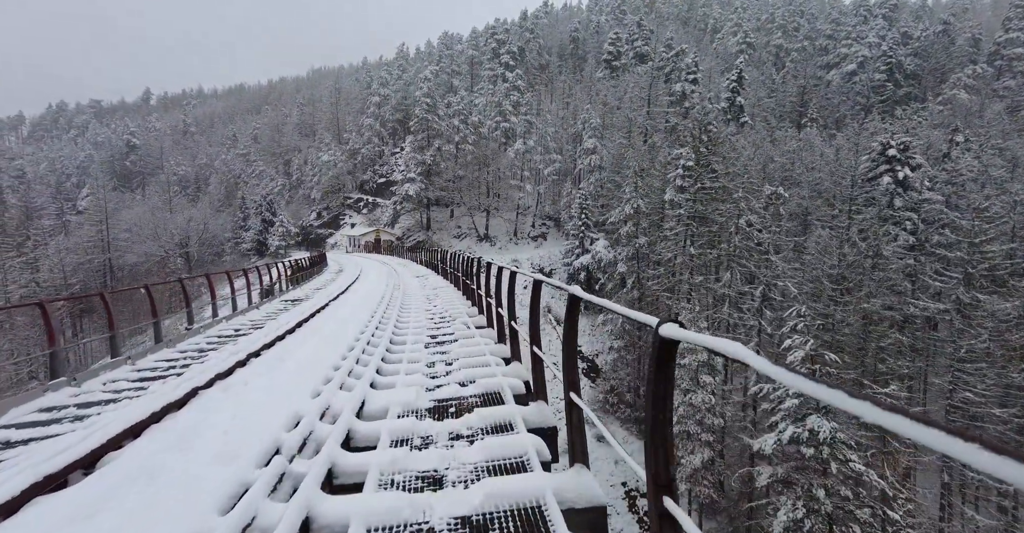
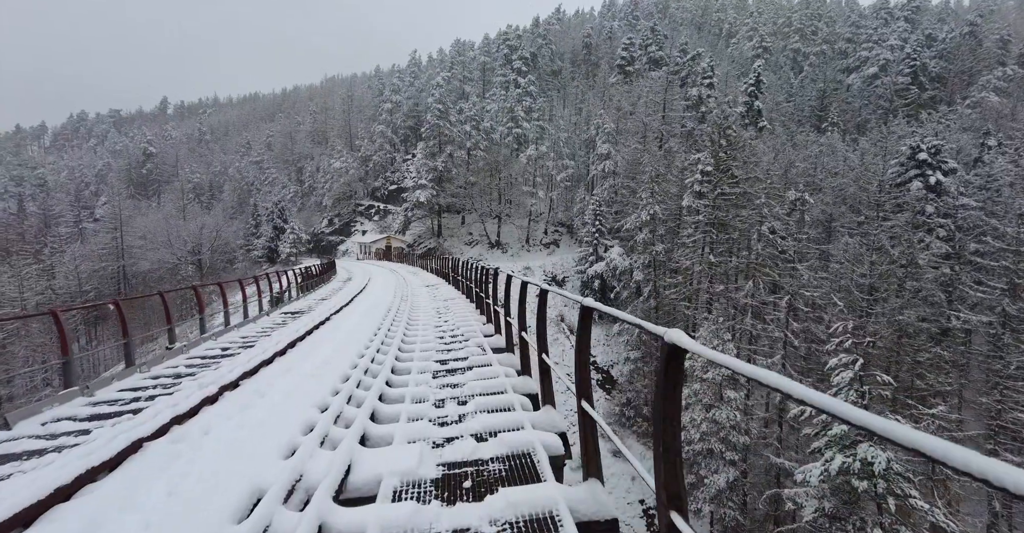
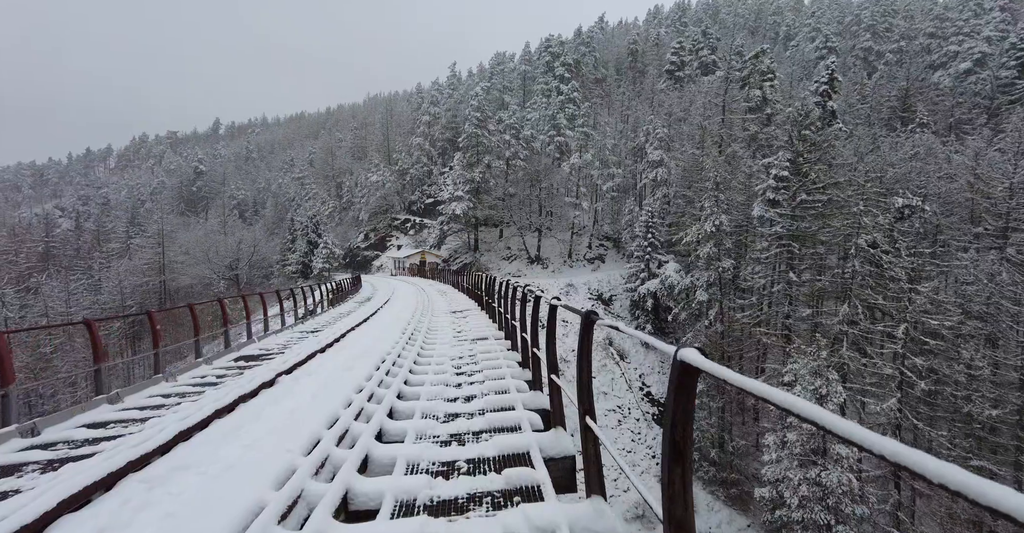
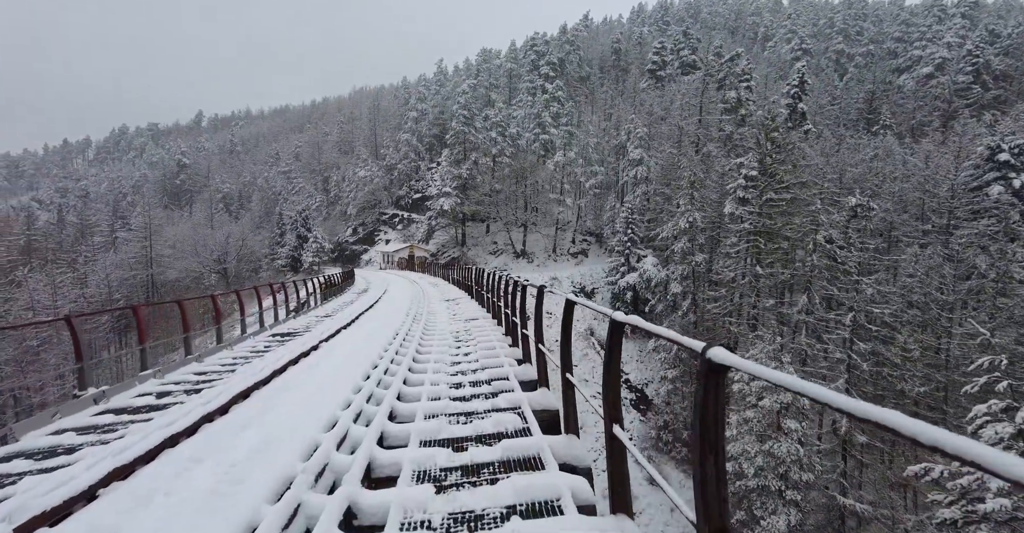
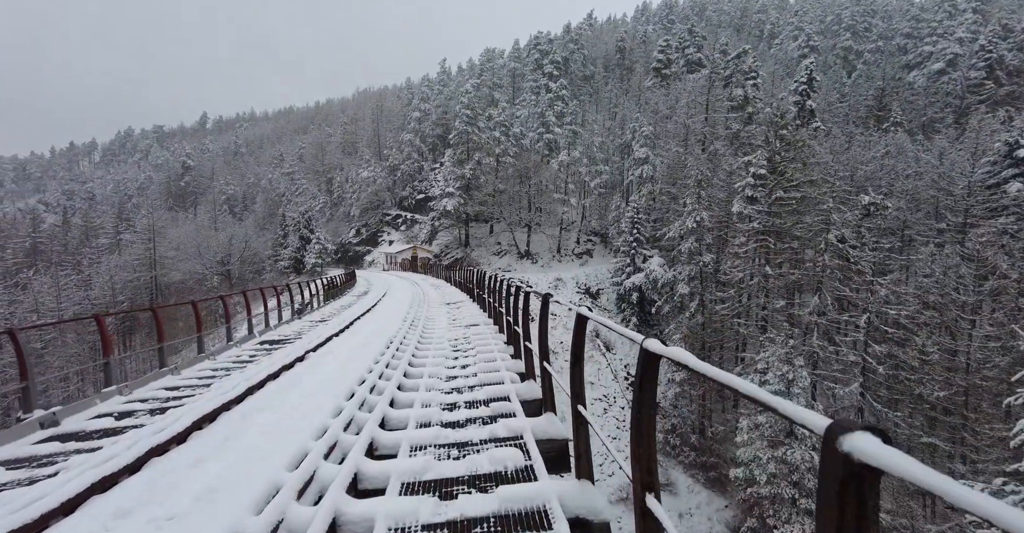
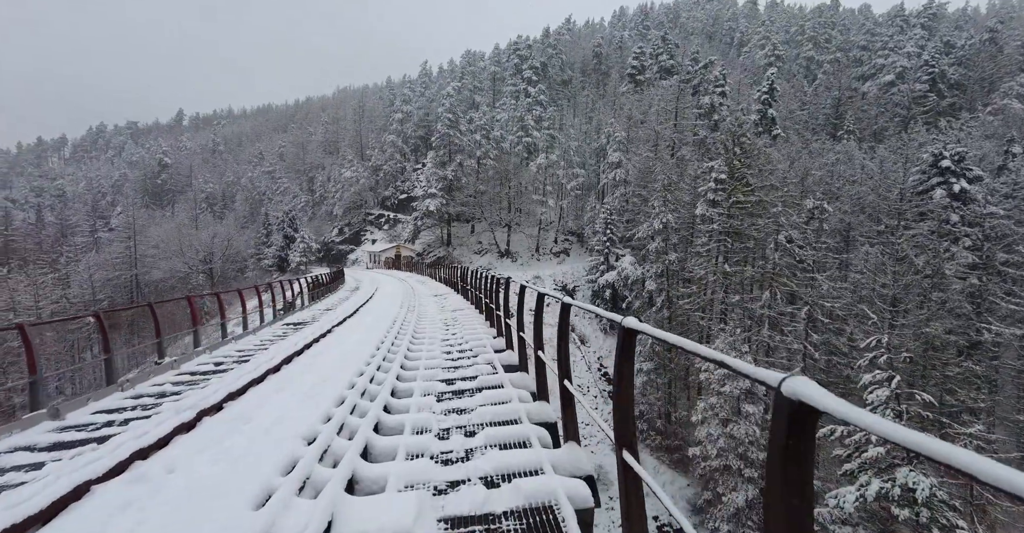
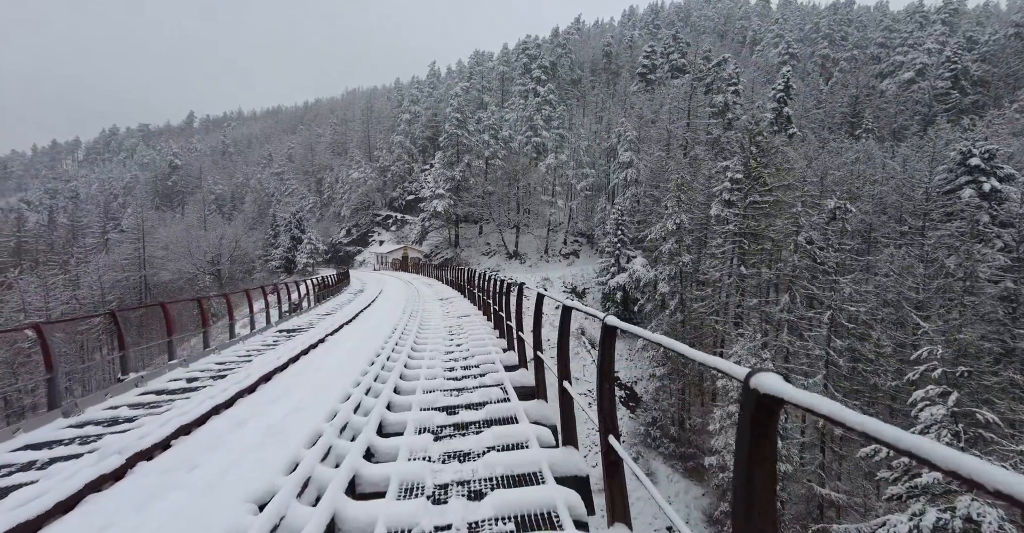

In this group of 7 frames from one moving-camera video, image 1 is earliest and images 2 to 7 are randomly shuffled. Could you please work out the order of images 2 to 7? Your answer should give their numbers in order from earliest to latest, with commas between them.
2, 6, 7, 4, 5, 3
